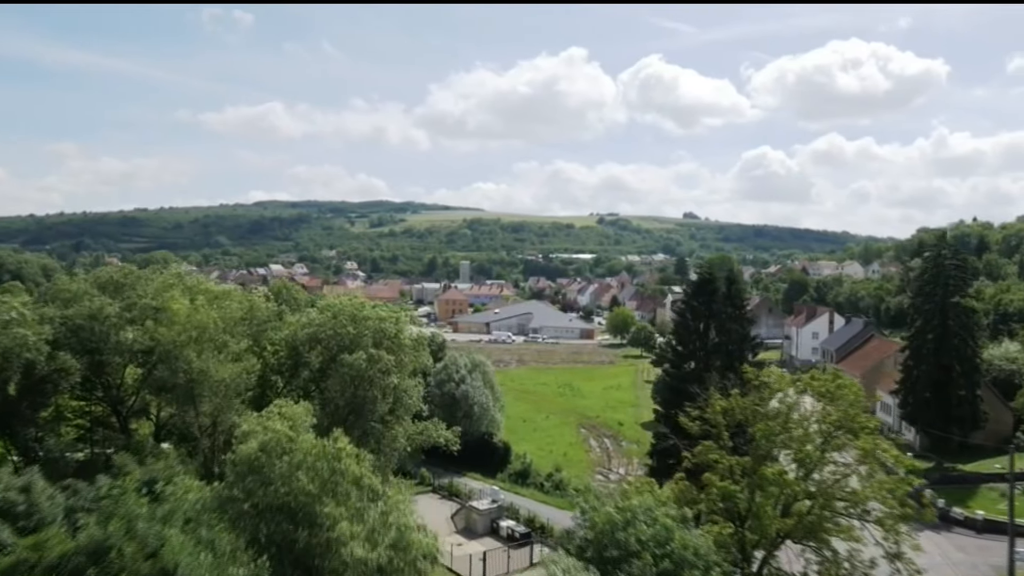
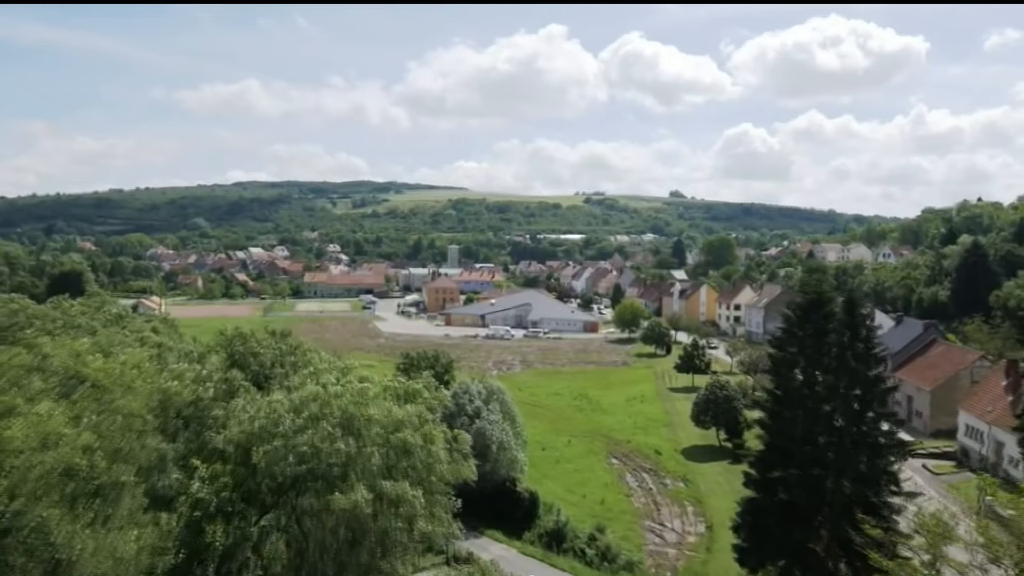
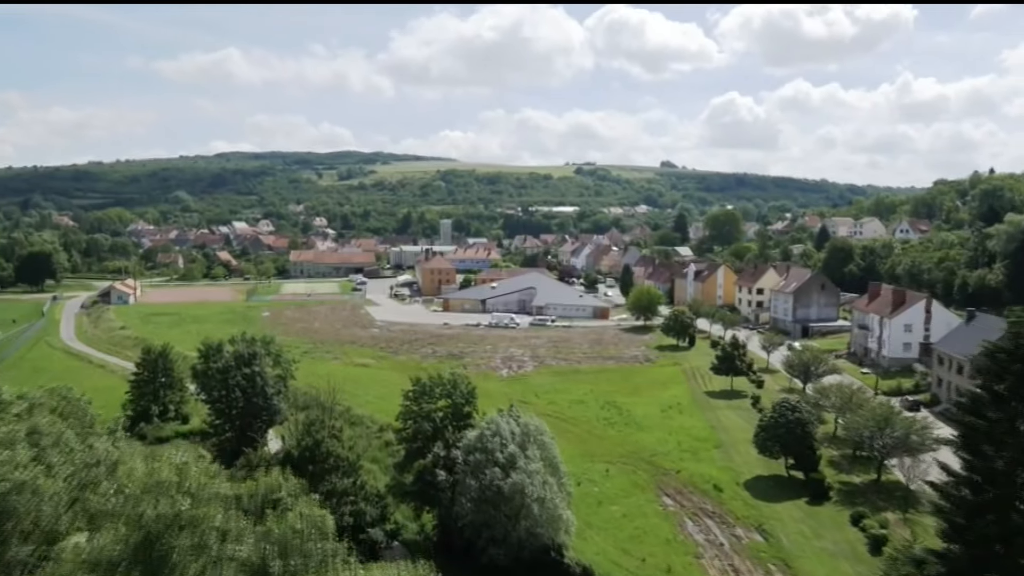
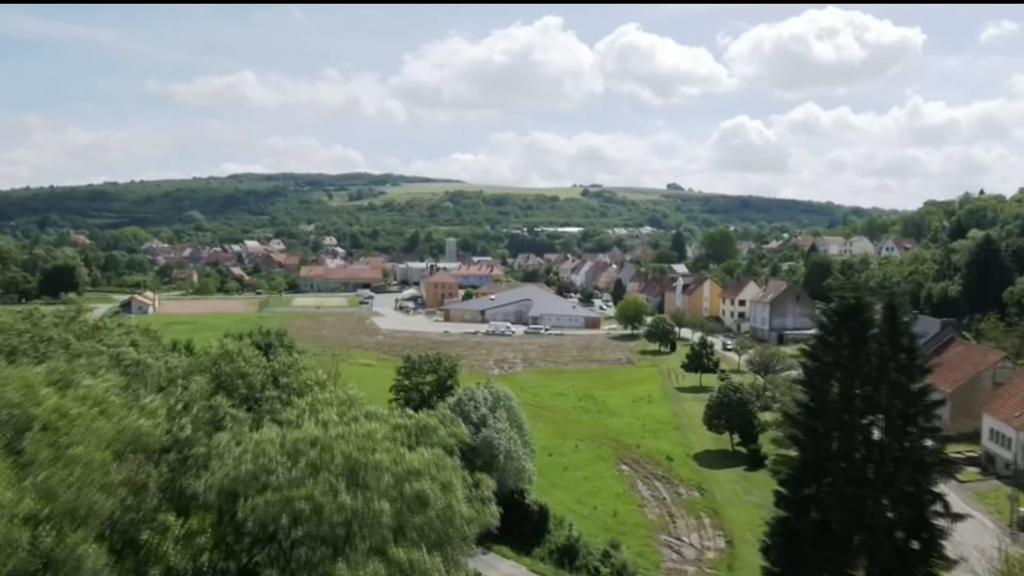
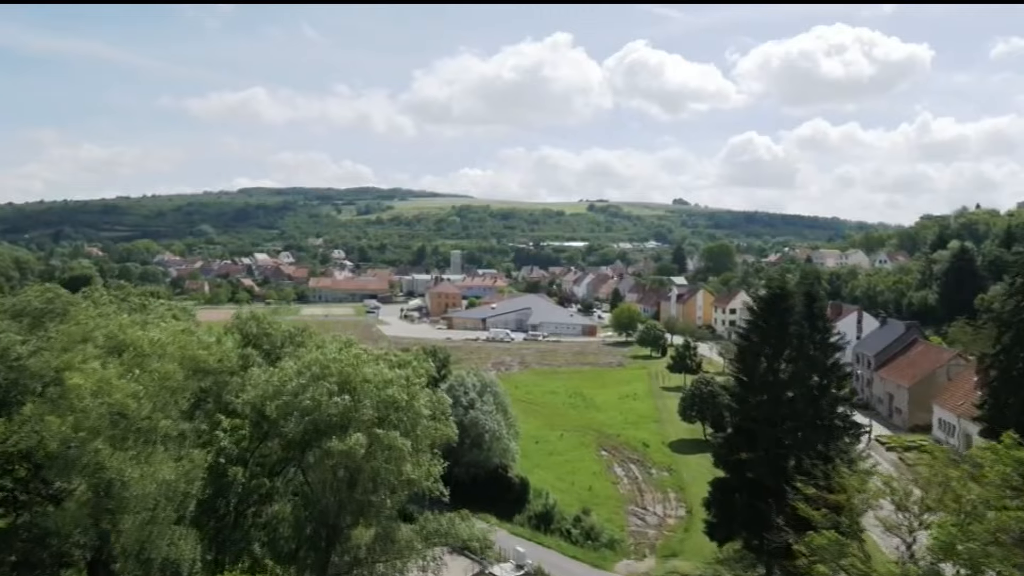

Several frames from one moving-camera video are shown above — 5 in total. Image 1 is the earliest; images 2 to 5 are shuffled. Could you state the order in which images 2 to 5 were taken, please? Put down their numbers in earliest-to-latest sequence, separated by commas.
5, 2, 4, 3
